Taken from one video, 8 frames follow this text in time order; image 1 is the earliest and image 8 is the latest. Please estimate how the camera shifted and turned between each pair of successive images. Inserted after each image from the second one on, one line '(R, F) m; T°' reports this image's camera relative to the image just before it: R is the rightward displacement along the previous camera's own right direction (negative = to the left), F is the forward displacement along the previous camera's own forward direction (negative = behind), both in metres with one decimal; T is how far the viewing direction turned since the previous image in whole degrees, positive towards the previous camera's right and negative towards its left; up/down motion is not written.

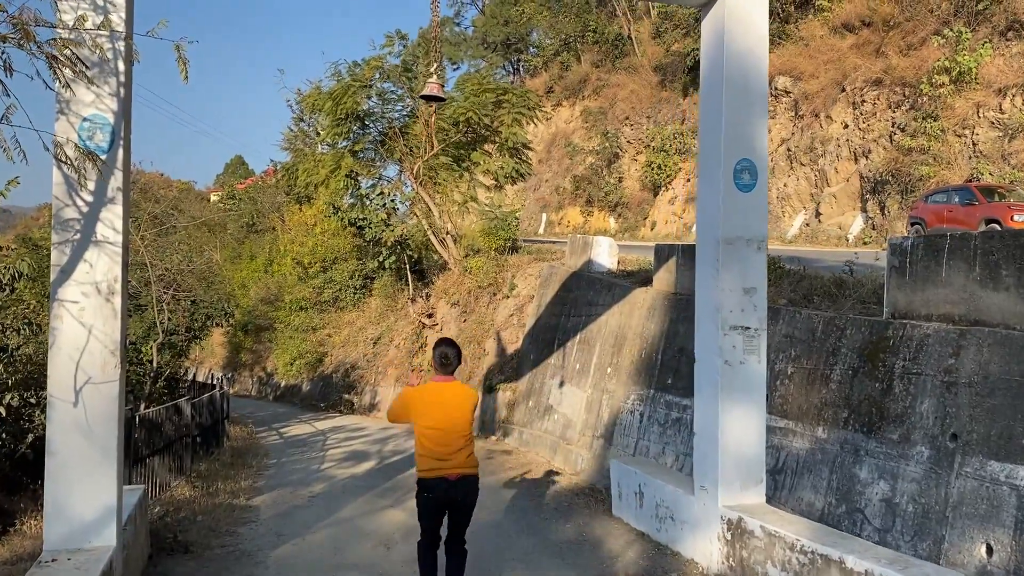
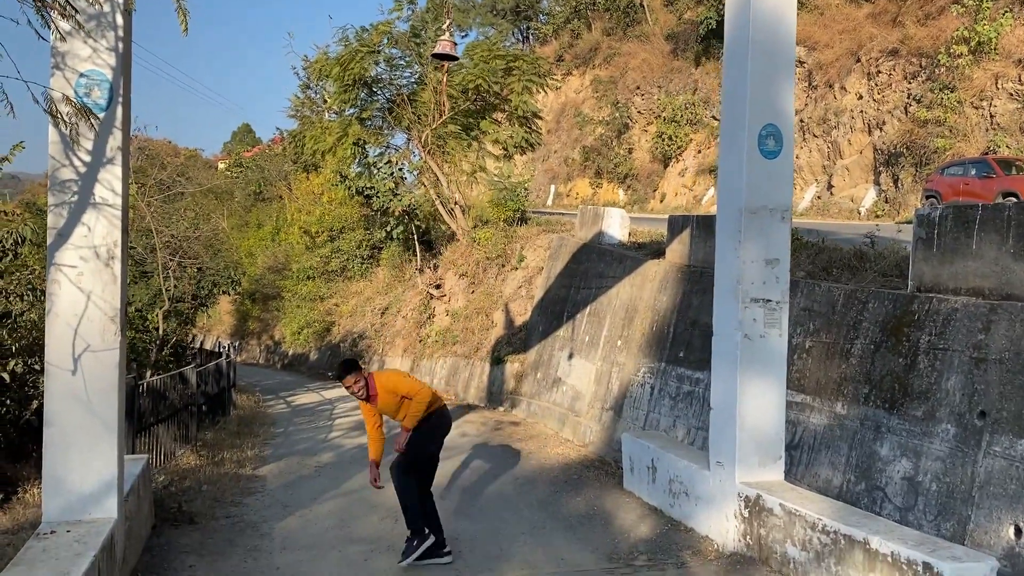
(0.0, +0.2) m; 0°
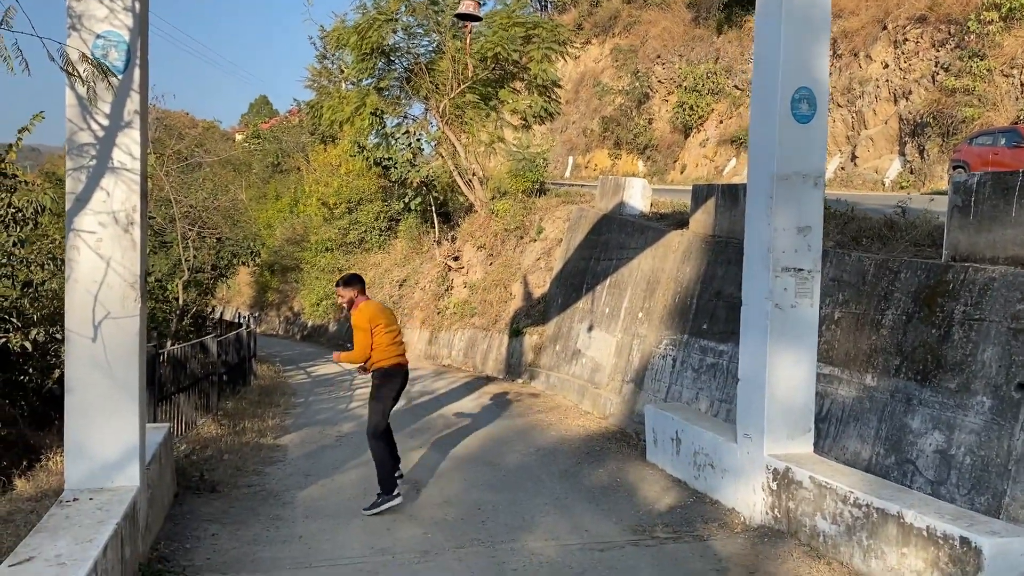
(0.0, +0.1) m; -1°
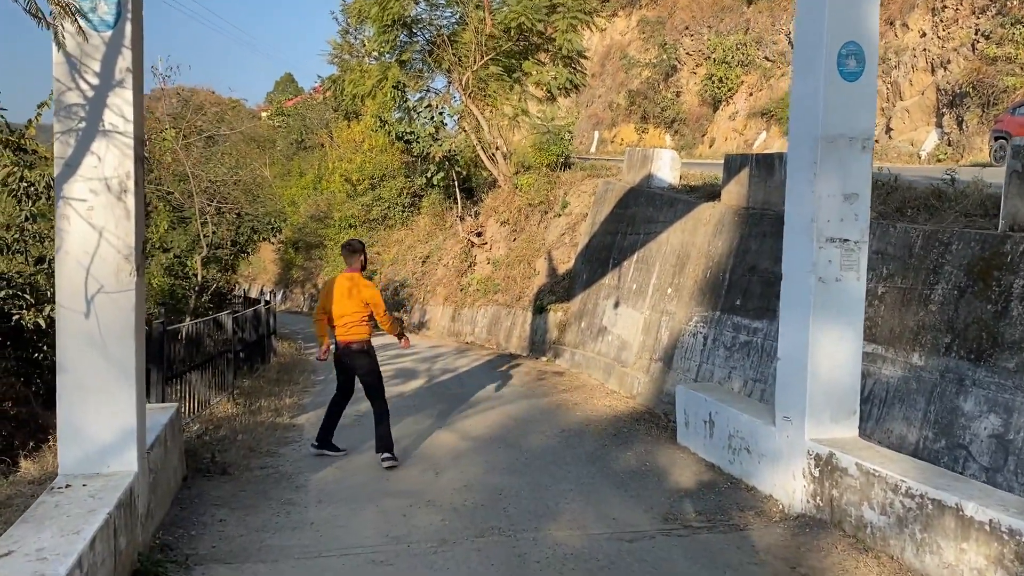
(0.0, +0.3) m; -2°
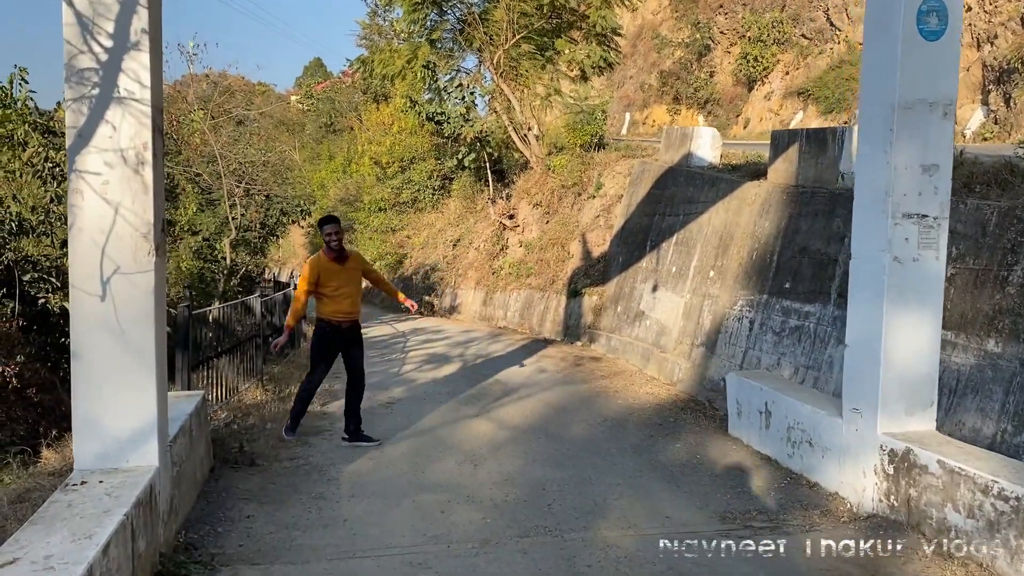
(-0.1, +0.3) m; -2°
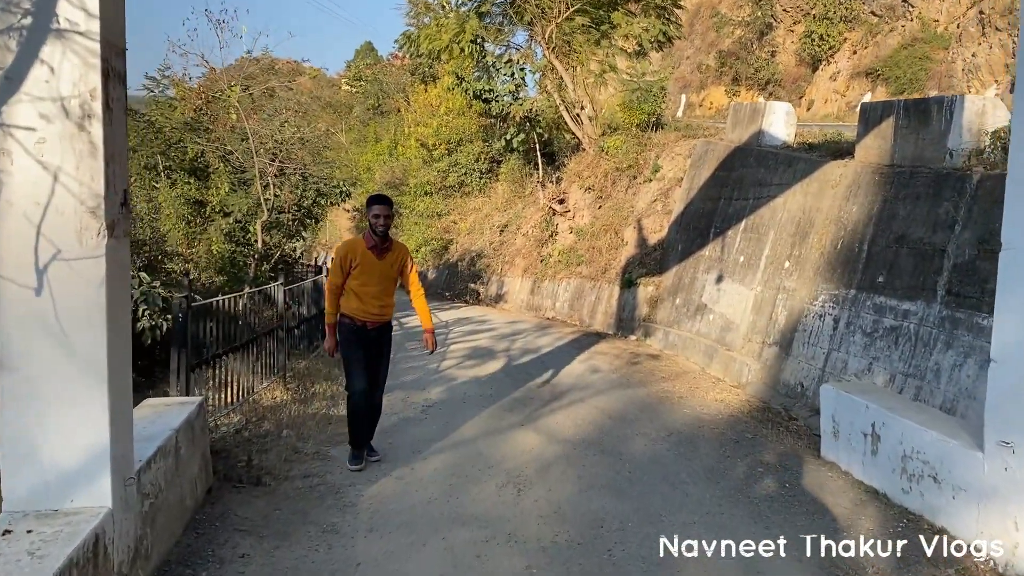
(0.0, +0.8) m; -3°
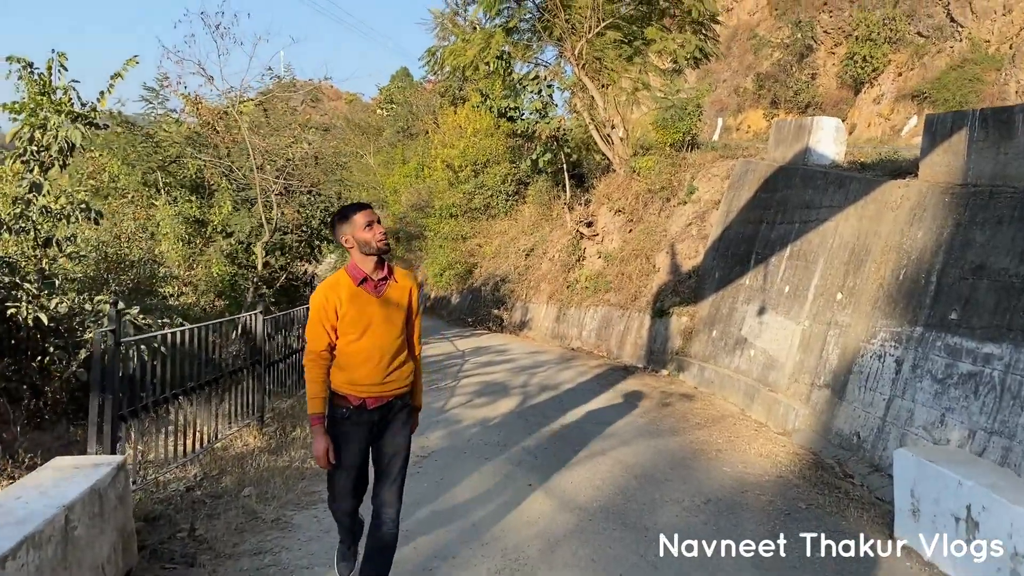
(+0.1, +0.9) m; -2°
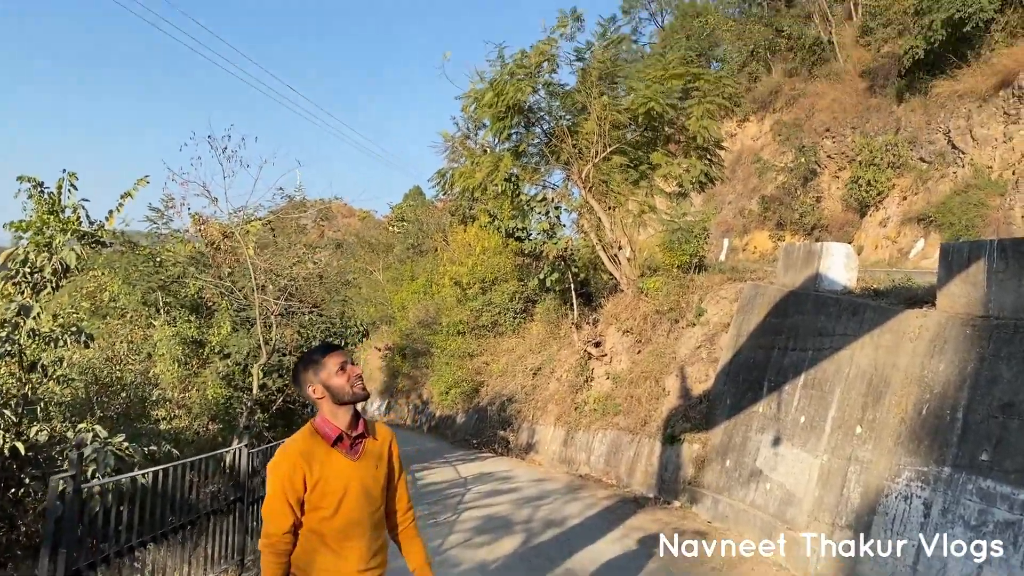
(0.0, +0.2) m; -1°
